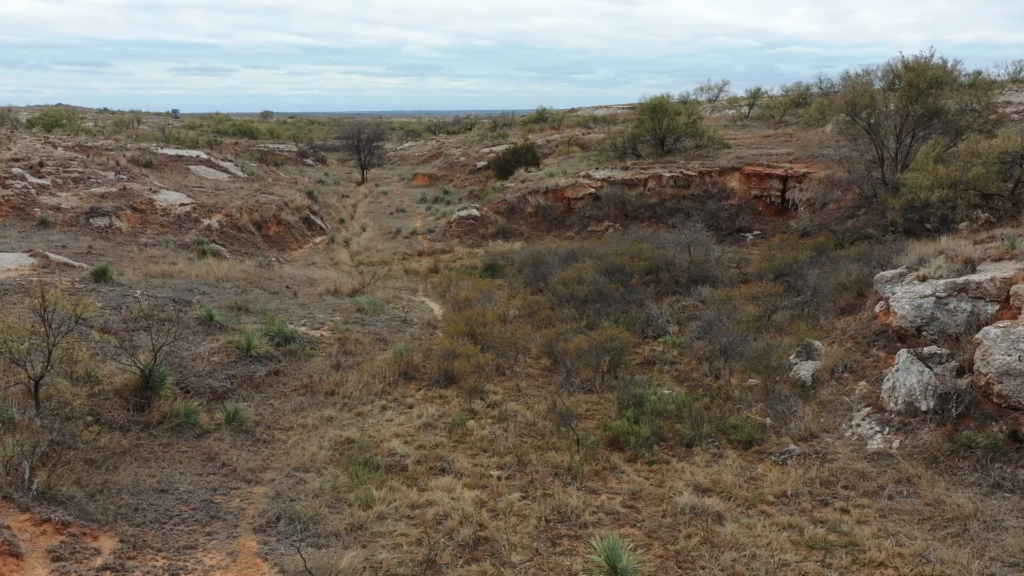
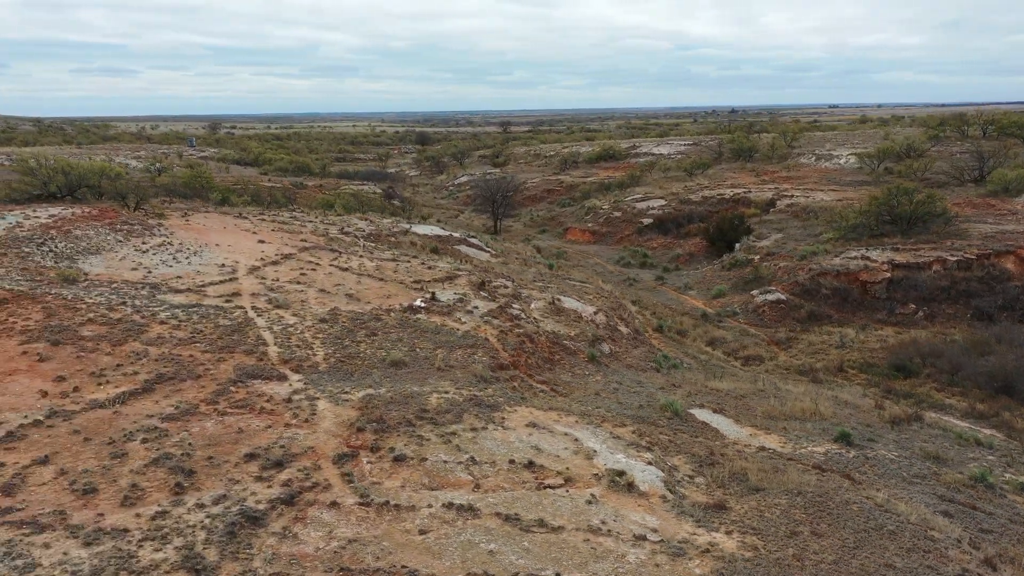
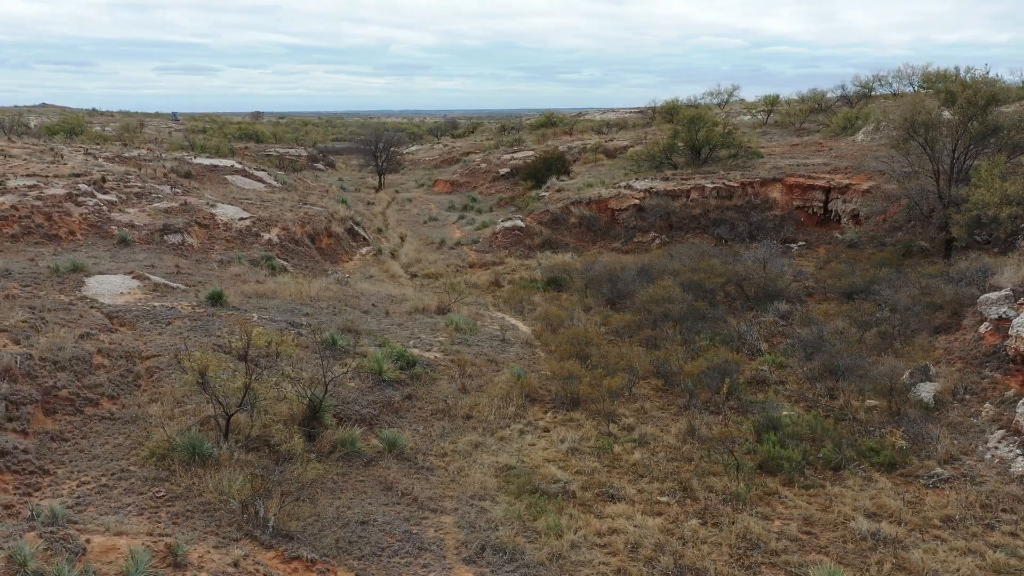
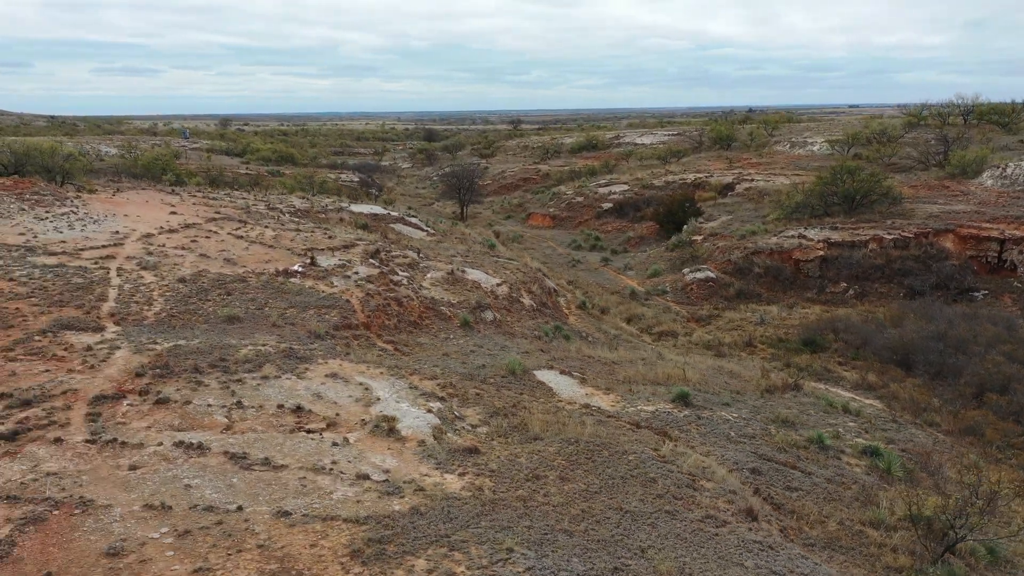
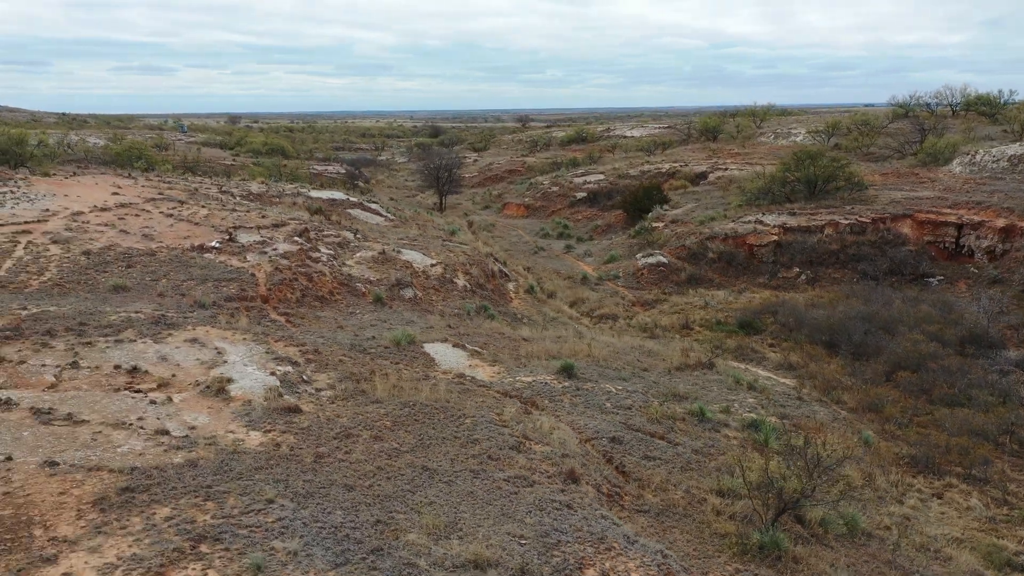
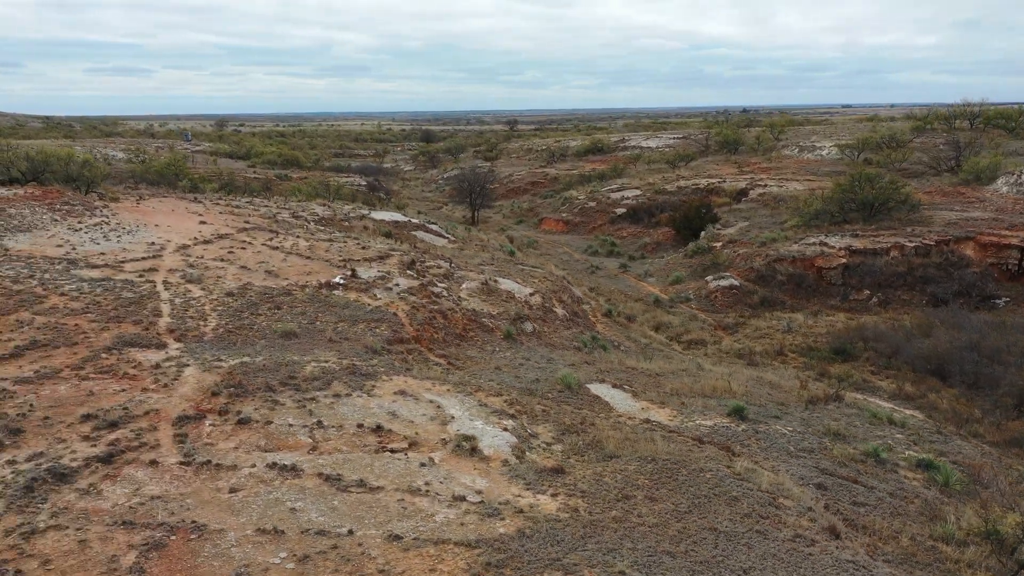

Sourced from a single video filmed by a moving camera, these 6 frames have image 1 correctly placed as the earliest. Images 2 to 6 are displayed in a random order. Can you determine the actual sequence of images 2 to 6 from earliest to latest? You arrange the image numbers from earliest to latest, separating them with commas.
3, 5, 4, 6, 2
